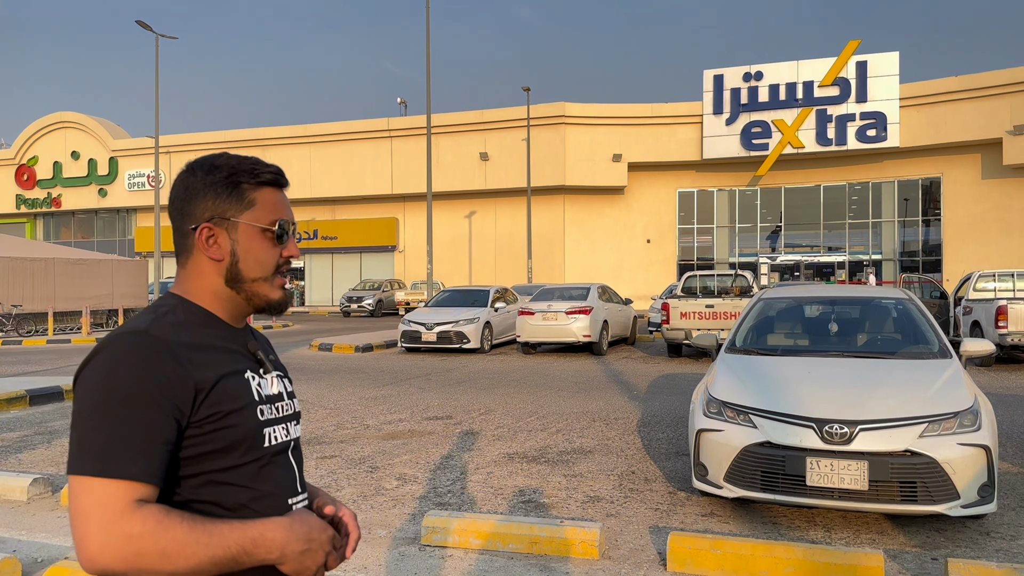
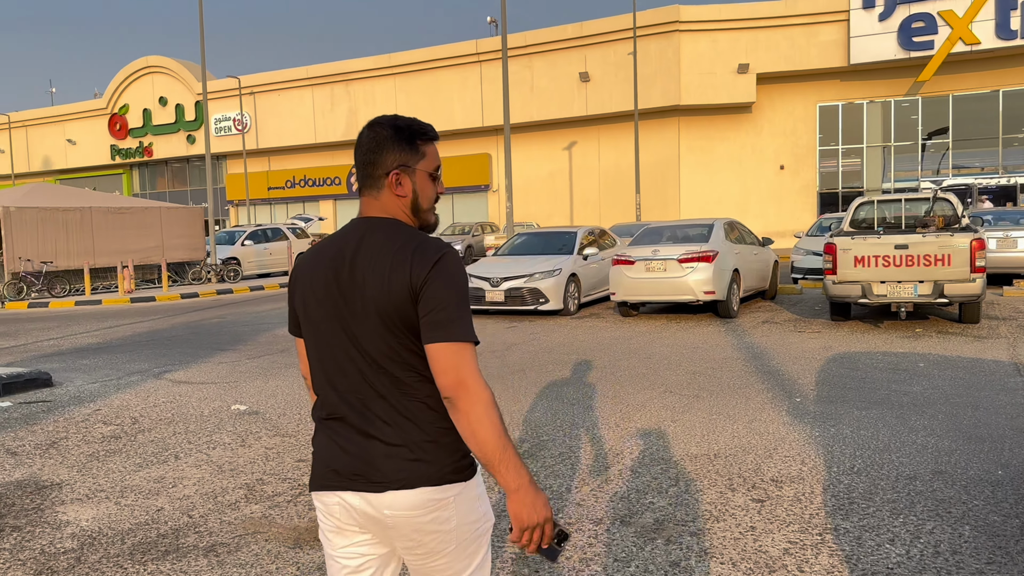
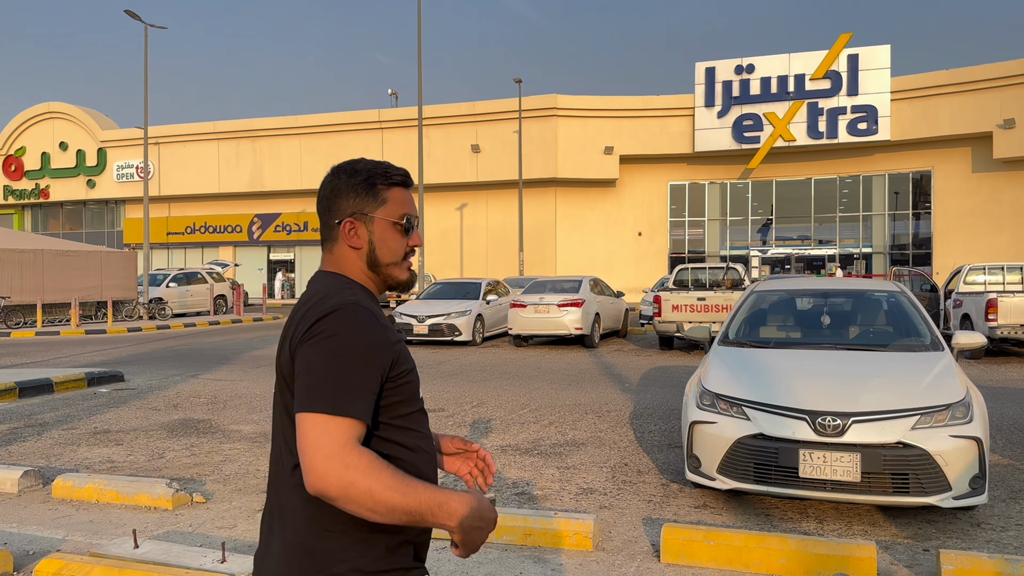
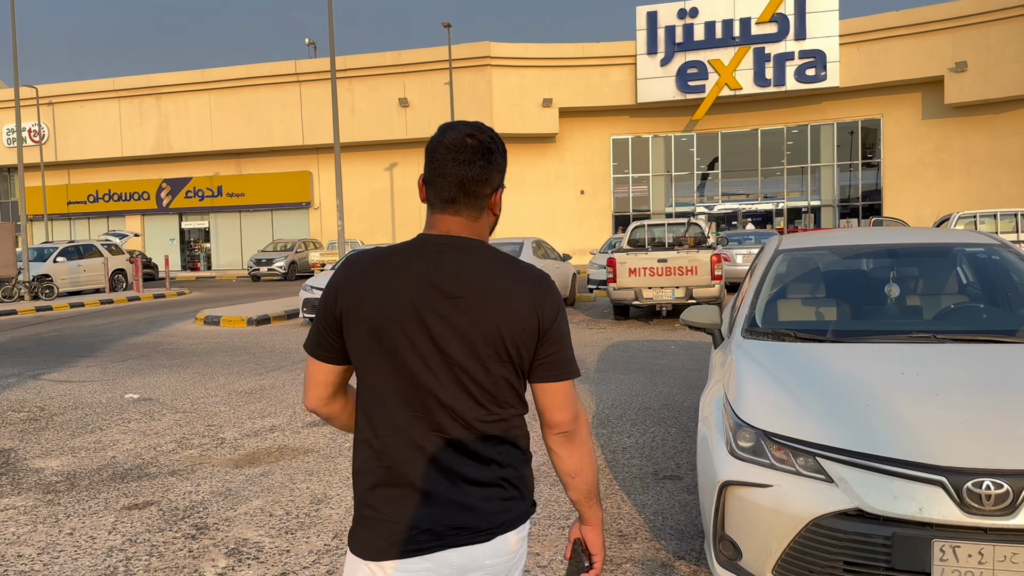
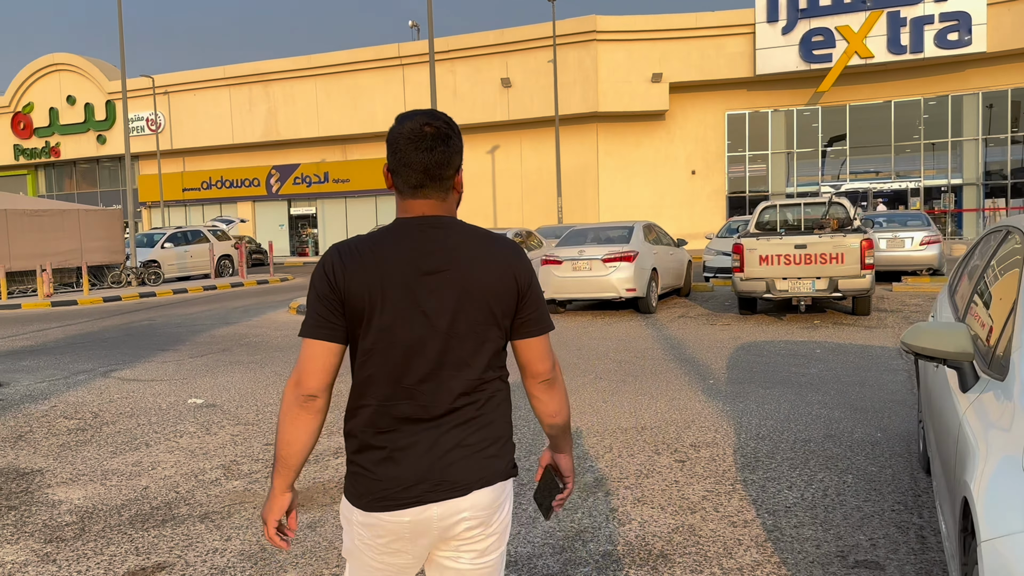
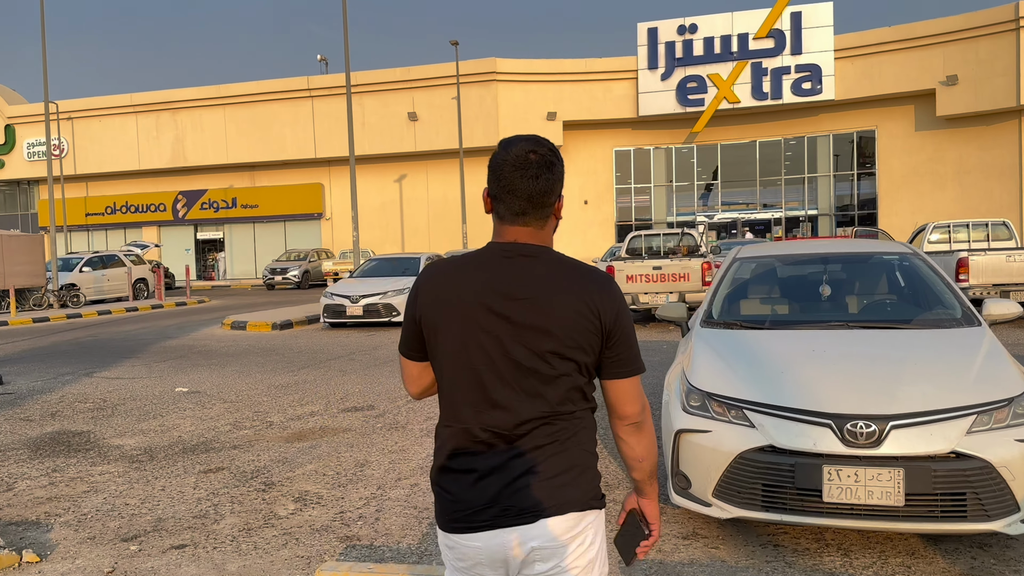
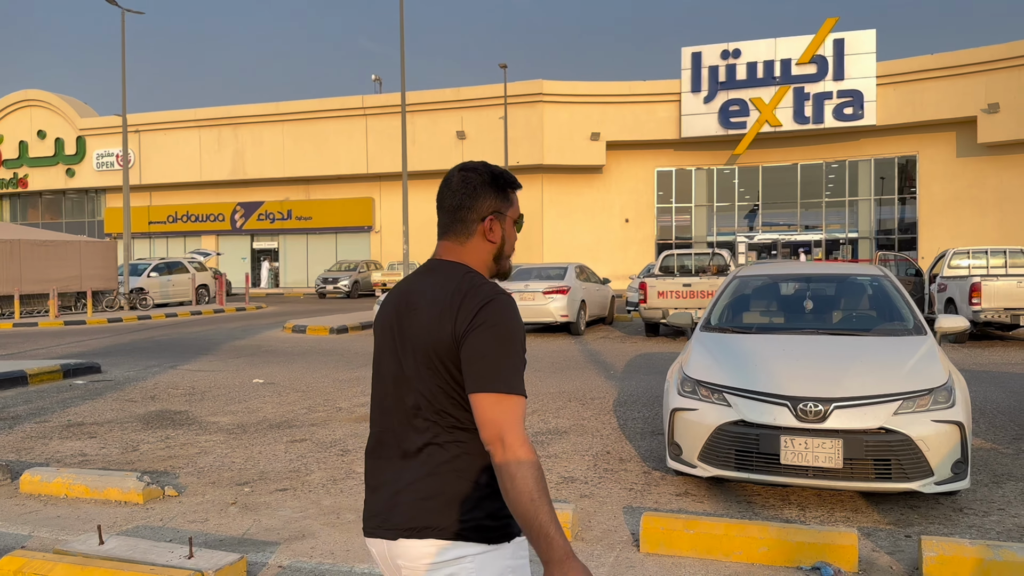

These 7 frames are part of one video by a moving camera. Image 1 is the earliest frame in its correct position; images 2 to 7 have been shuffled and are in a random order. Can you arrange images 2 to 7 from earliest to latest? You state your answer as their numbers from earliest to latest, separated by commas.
3, 7, 6, 4, 5, 2
